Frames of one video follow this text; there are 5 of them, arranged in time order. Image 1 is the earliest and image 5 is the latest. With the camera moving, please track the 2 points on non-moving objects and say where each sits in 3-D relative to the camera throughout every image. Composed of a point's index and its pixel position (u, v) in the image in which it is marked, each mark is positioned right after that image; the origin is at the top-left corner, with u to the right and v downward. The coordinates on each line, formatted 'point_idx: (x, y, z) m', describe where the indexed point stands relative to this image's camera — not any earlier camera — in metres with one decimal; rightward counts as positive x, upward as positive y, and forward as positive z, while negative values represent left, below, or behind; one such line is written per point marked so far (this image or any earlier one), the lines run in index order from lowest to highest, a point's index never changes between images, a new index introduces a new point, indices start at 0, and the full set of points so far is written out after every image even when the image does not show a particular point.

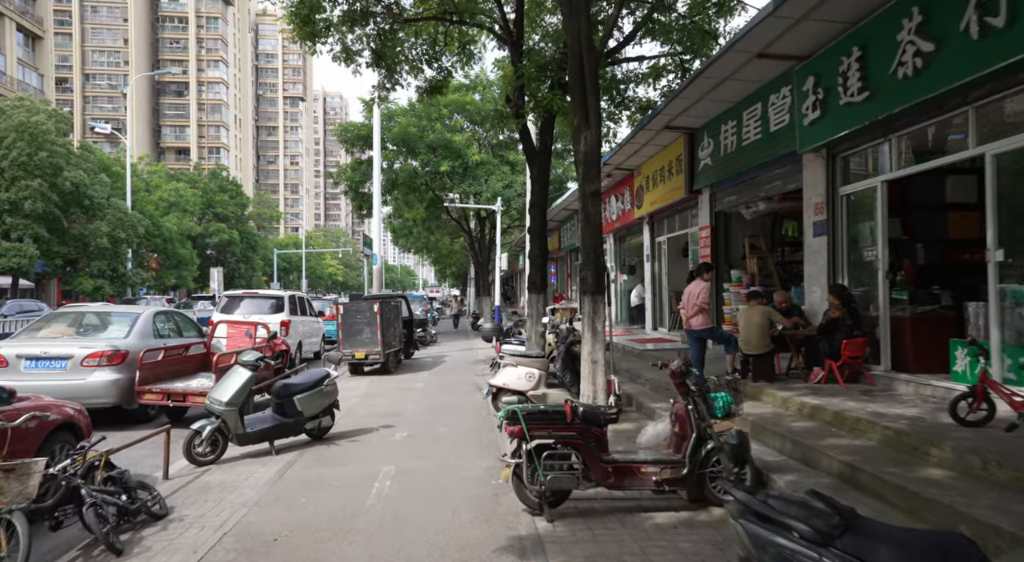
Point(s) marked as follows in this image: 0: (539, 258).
0: (+0.5, +0.4, +10.8) m
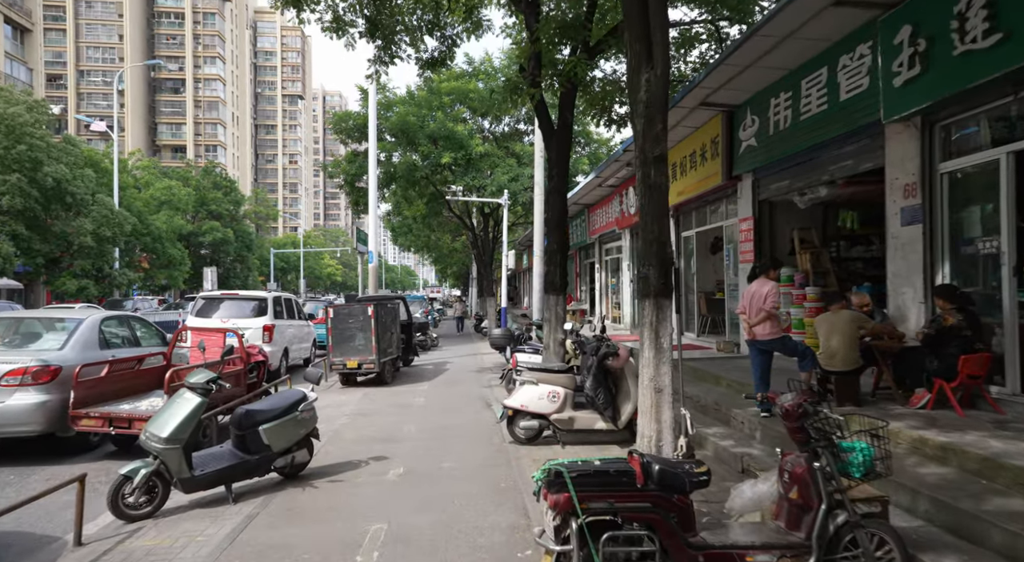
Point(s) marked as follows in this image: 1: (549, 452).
0: (+0.7, +0.4, +9.3) m
1: (+0.4, -1.9, +6.7) m
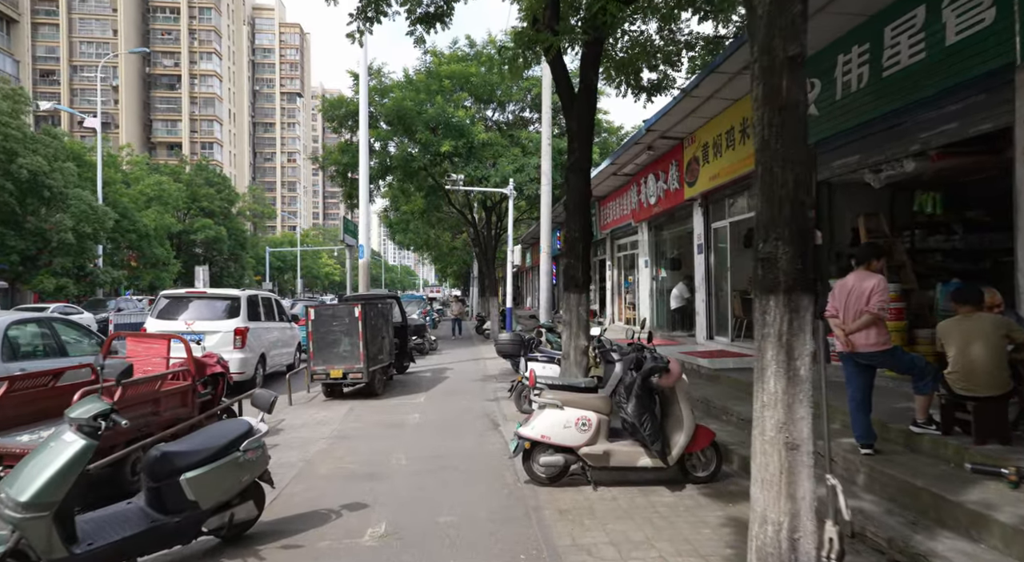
0: (+0.8, +0.5, +7.7) m
1: (+0.6, -1.8, +5.2) m
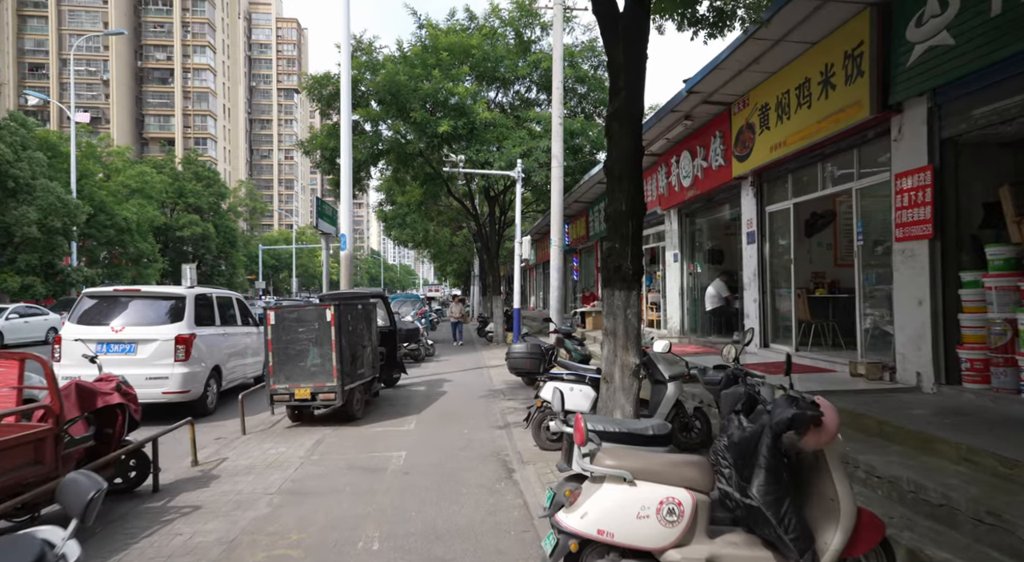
0: (+1.0, +0.5, +5.5) m
1: (+0.7, -1.7, +3.0) m
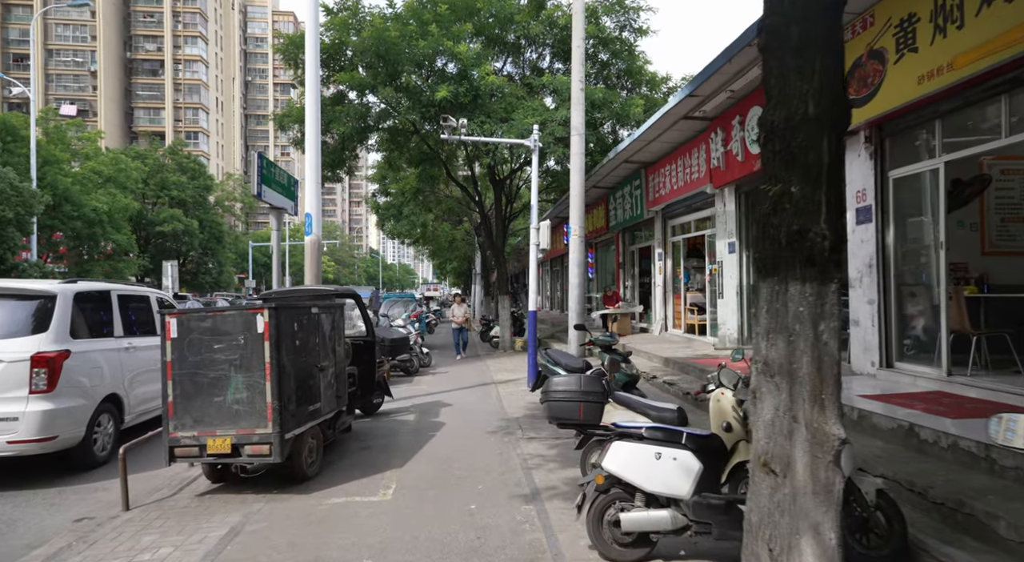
0: (+1.3, +0.6, +2.6) m
1: (+1.0, -1.7, +0.1) m
